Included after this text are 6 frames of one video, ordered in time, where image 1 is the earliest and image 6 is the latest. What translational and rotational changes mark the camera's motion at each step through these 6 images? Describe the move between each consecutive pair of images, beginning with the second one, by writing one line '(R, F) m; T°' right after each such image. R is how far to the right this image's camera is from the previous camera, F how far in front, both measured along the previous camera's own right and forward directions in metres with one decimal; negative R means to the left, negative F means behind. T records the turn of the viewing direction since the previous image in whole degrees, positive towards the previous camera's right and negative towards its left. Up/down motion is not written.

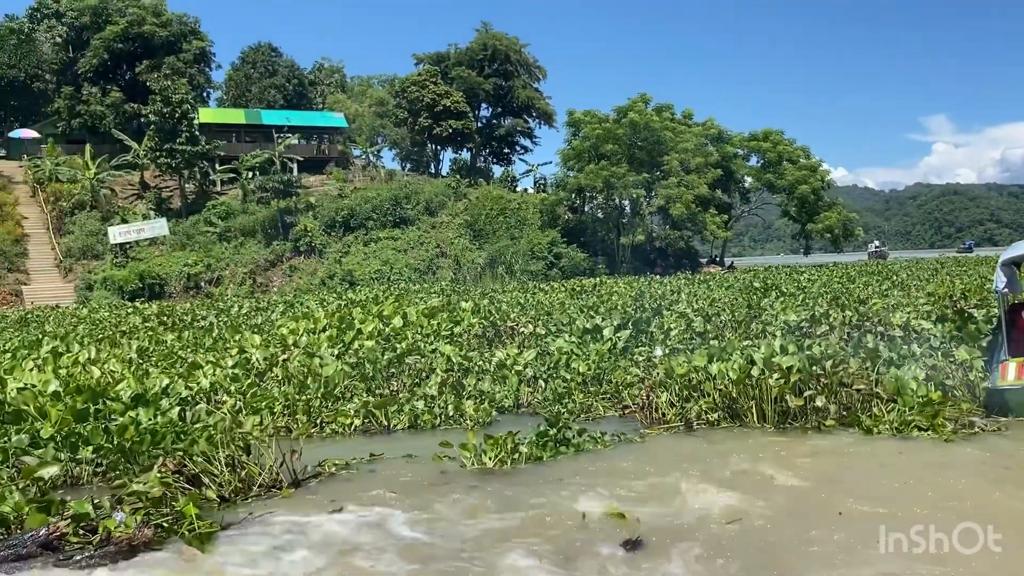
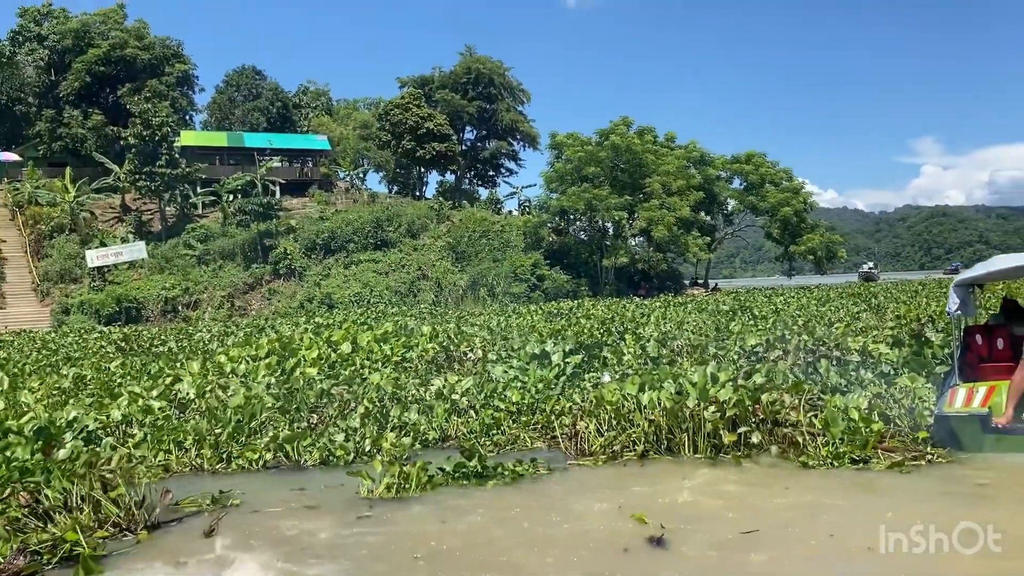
(+0.5, +0.2) m; 0°
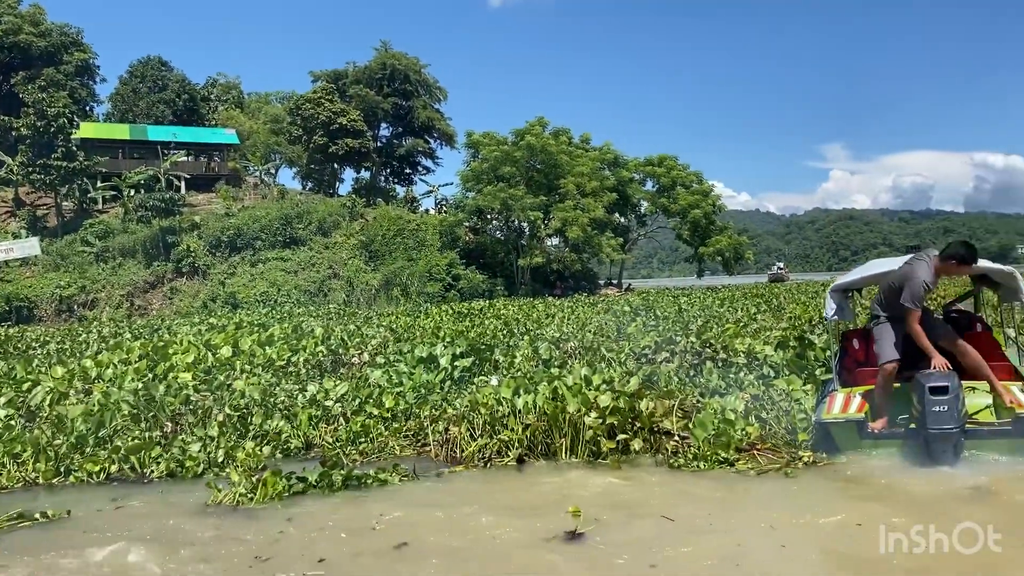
(+0.4, +0.2) m; +5°
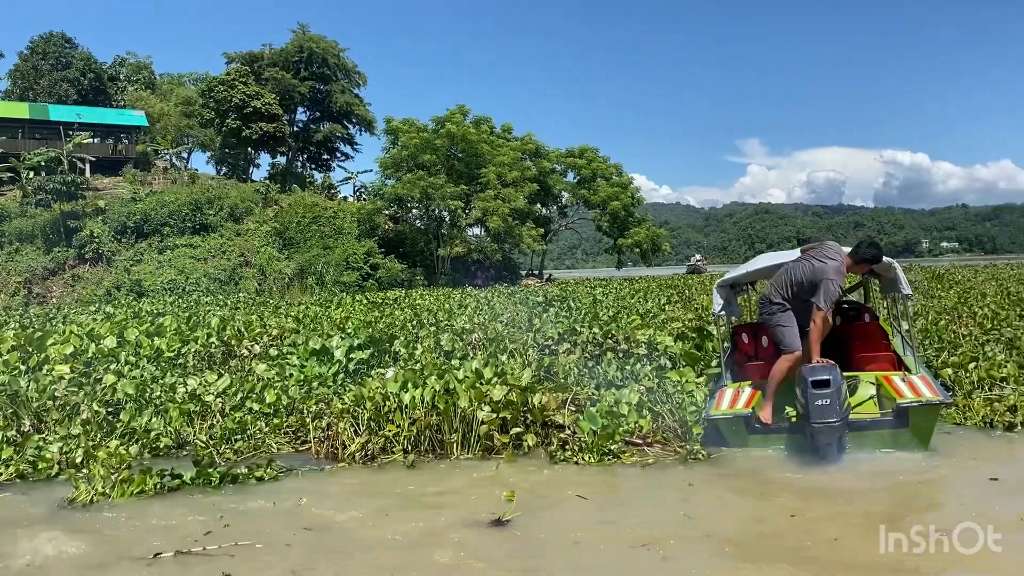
(+0.3, +0.2) m; +5°
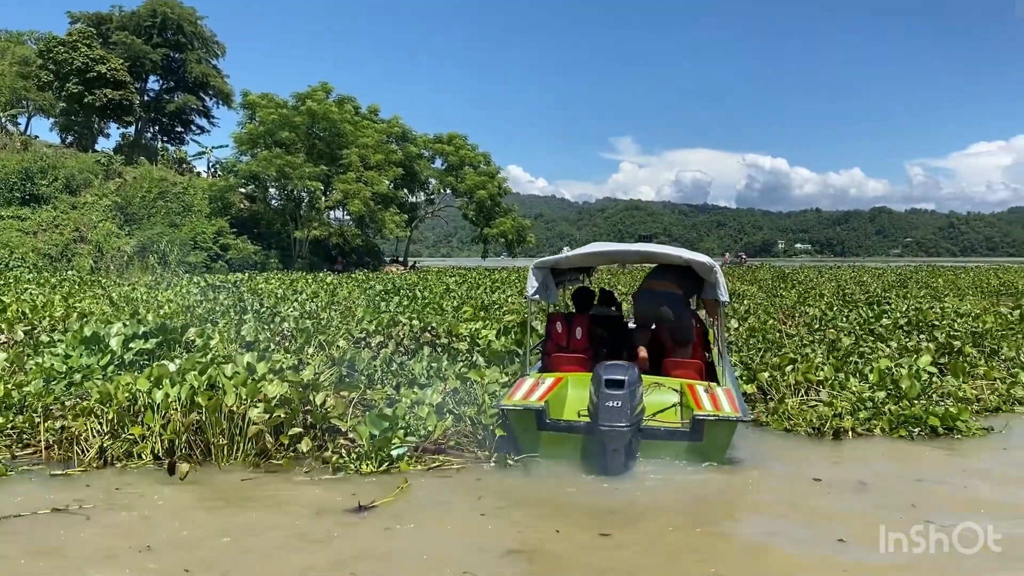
(+0.6, +0.6) m; +8°
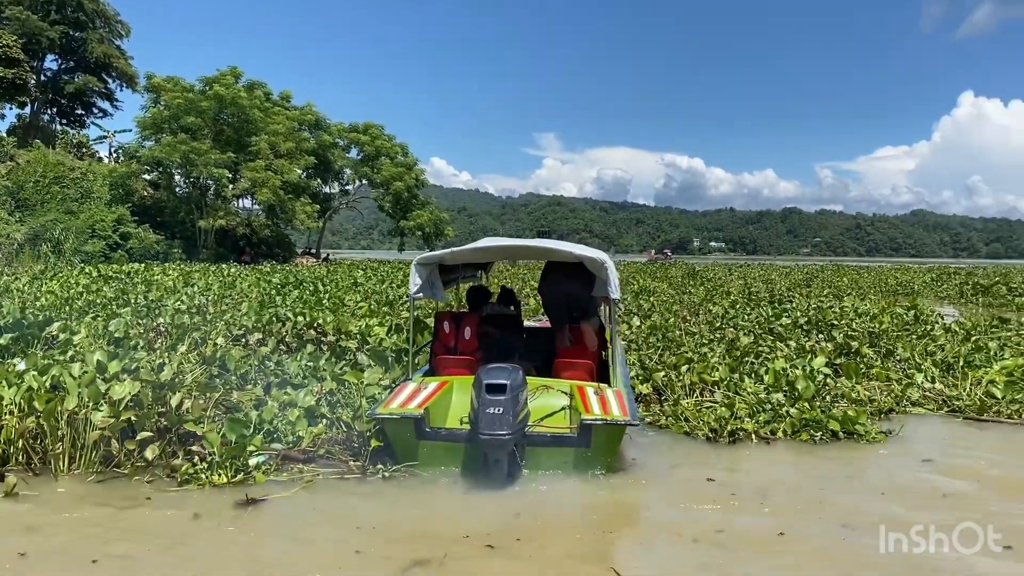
(+0.3, +0.4) m; +5°
